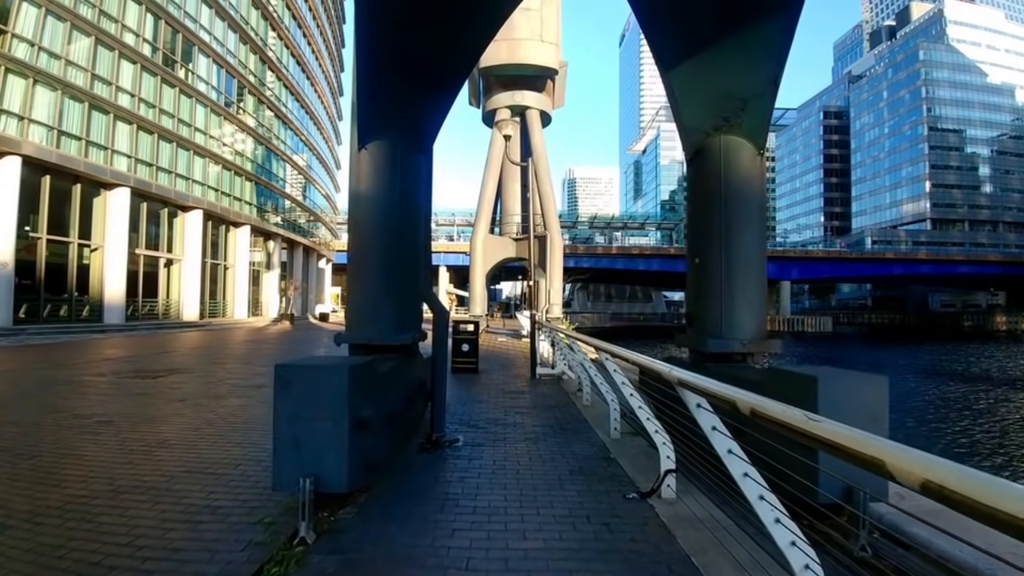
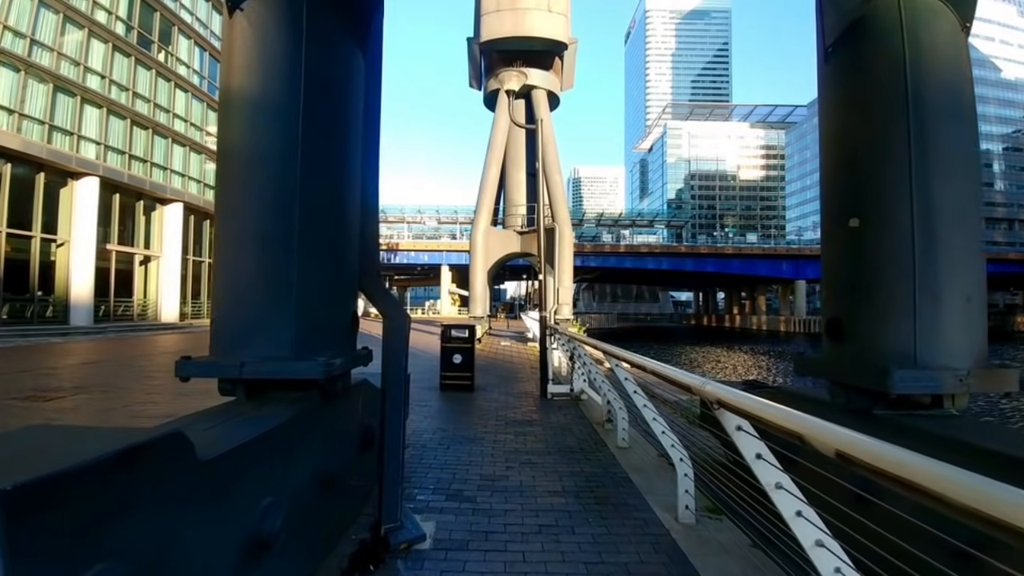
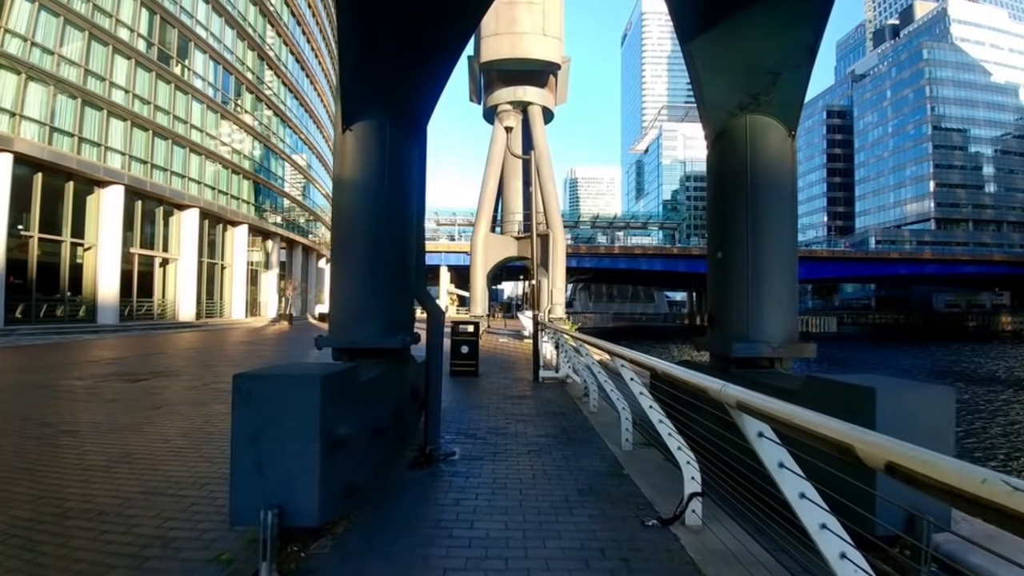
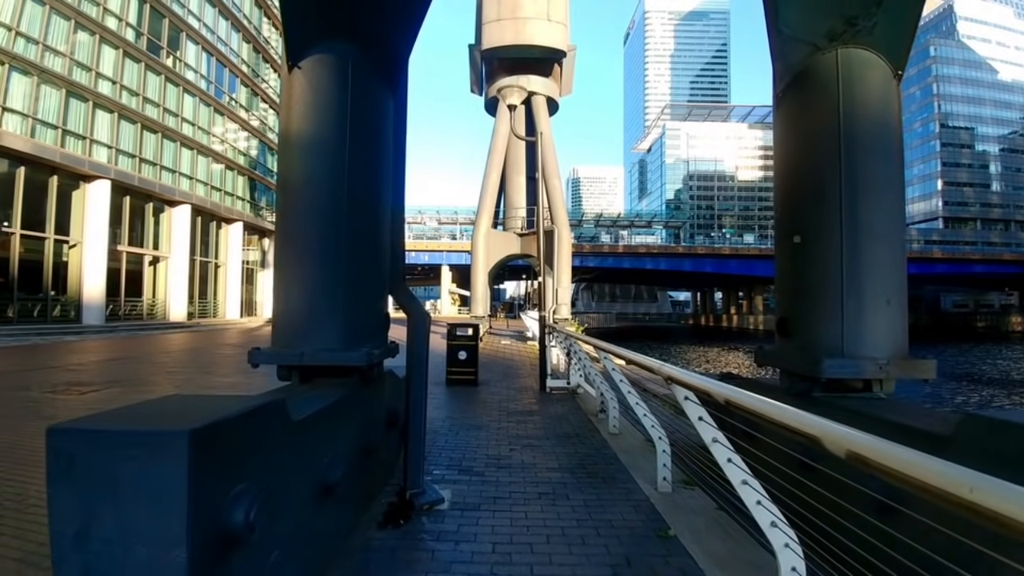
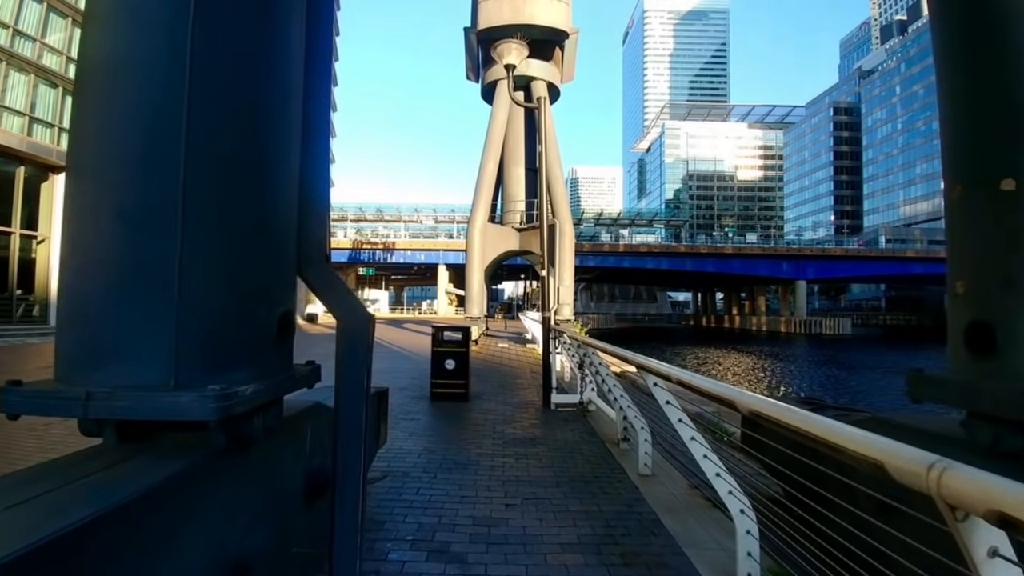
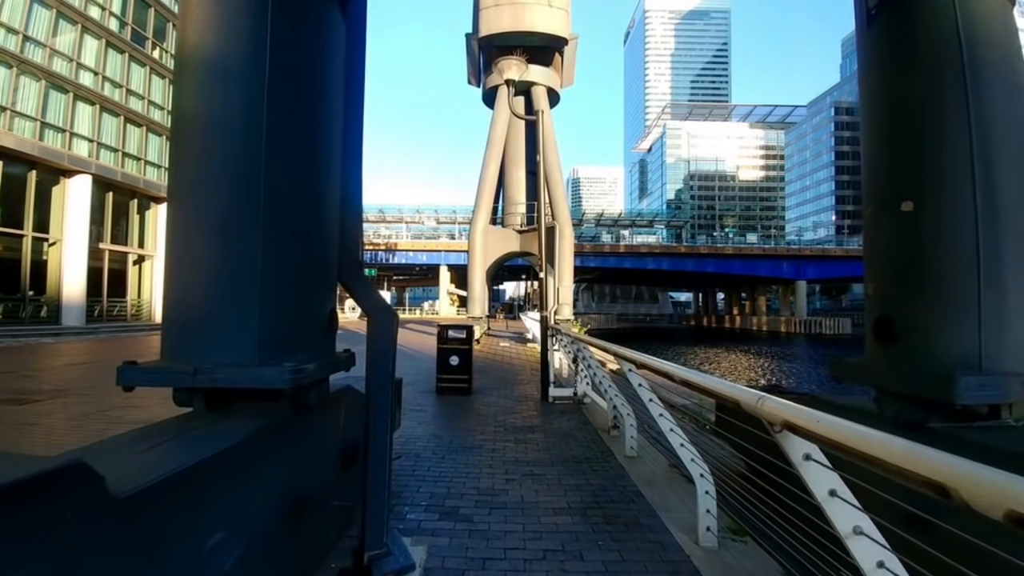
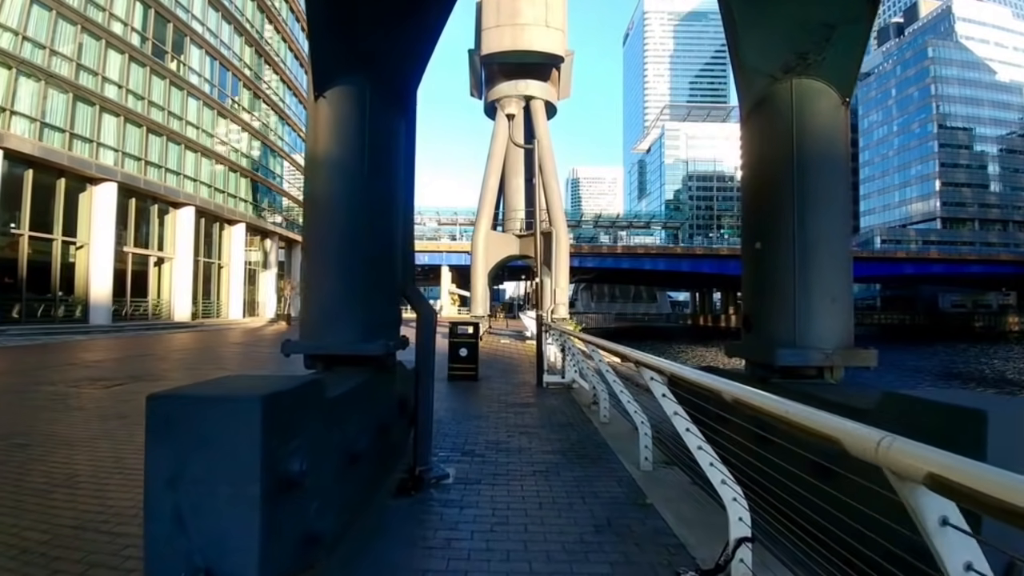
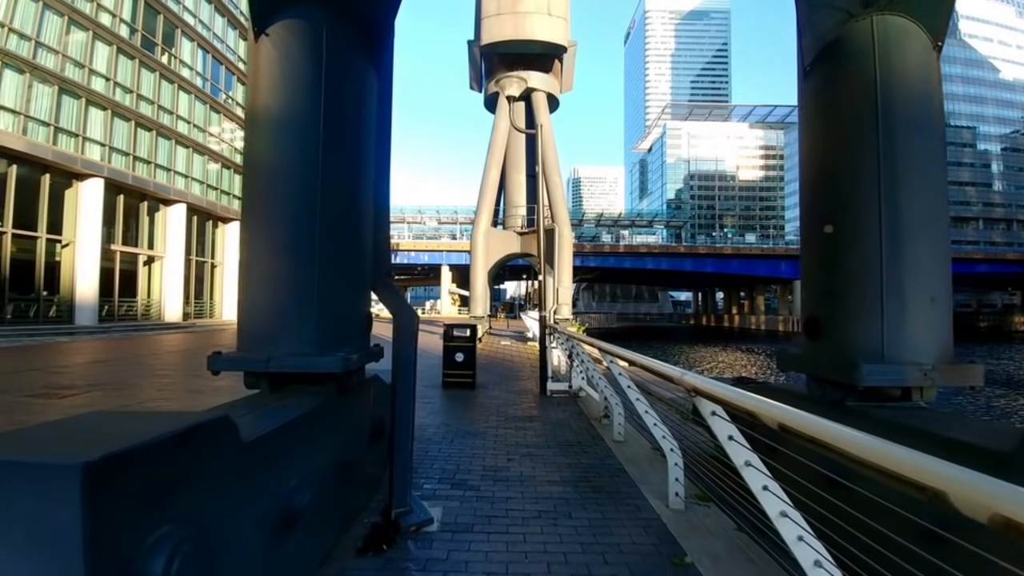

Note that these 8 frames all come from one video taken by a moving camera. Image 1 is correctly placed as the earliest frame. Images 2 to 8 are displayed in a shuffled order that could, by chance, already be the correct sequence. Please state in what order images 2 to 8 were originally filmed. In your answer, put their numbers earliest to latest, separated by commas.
3, 7, 4, 8, 2, 6, 5
